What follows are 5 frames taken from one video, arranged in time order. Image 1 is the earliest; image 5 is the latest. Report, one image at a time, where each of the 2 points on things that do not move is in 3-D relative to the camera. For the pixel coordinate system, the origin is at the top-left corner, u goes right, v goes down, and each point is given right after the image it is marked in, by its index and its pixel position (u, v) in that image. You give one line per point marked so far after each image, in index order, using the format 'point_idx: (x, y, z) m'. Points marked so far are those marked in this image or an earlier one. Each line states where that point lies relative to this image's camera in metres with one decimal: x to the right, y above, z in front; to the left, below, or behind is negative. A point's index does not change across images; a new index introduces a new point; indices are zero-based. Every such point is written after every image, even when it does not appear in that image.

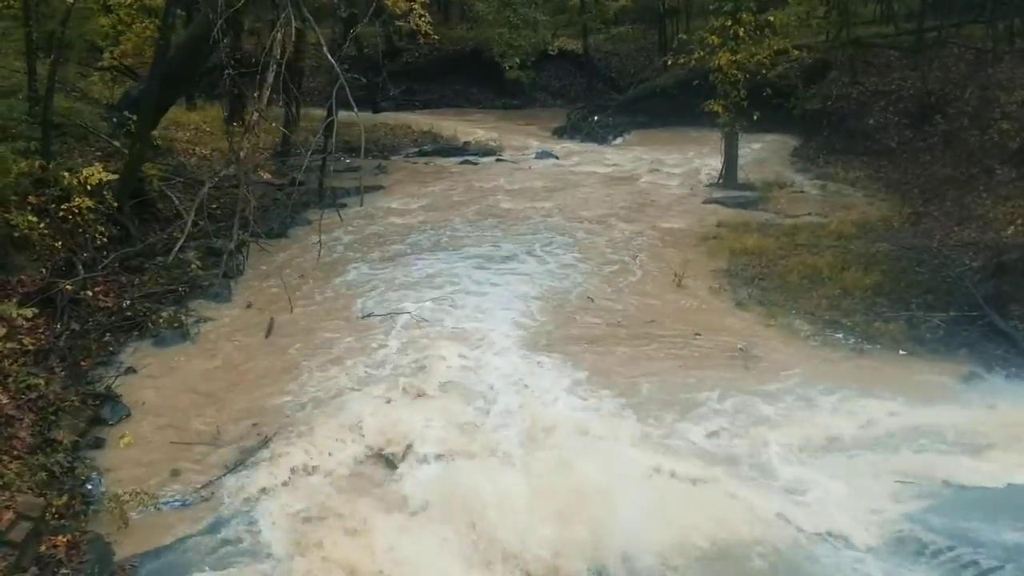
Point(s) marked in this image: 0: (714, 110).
0: (+4.2, +3.7, +19.3) m
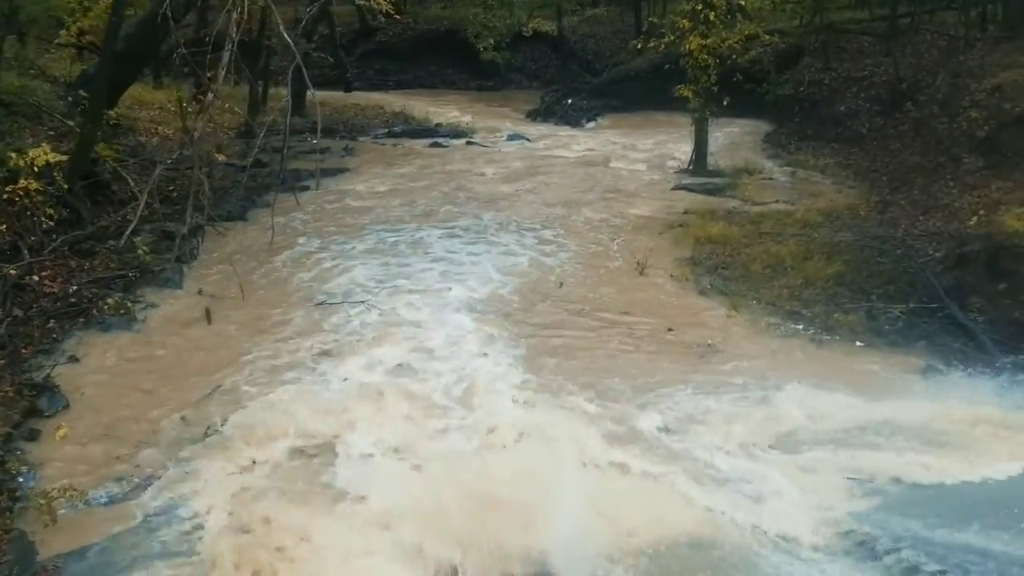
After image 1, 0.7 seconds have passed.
0: (+3.6, +4.0, +19.1) m
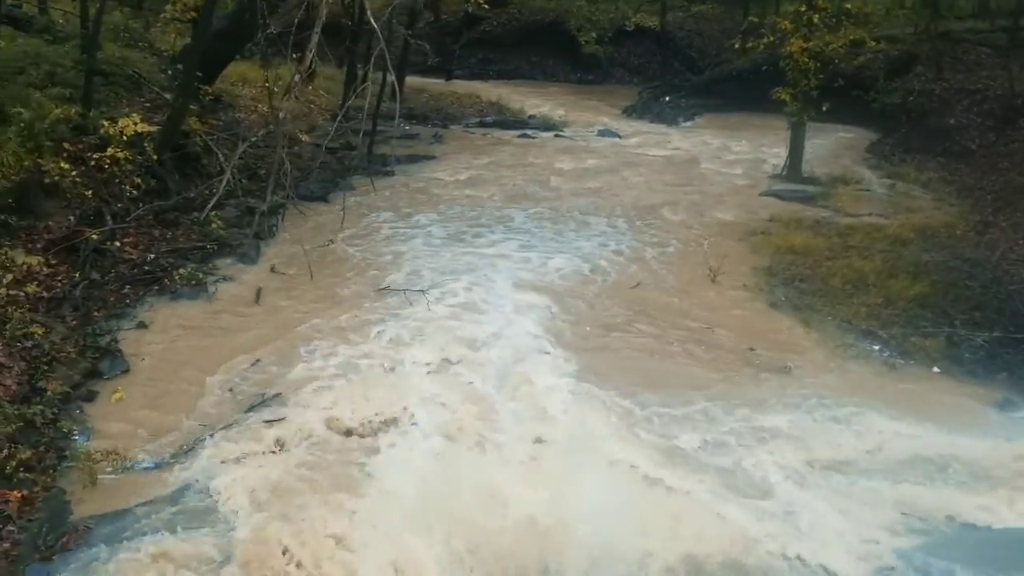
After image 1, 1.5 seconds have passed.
0: (+5.4, +3.8, +18.5) m
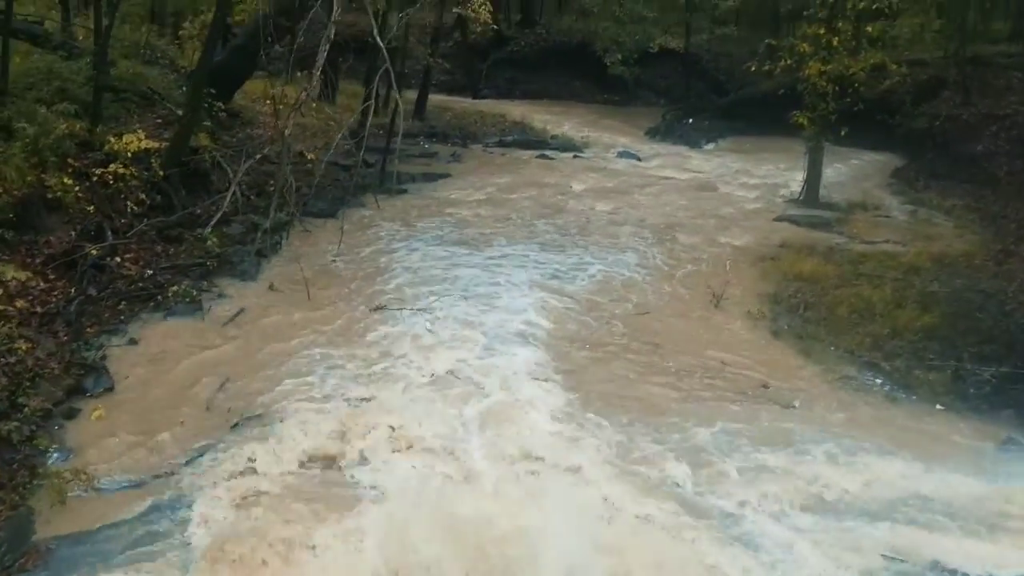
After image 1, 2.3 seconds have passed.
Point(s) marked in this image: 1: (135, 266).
0: (+5.7, +3.3, +18.3) m
1: (-4.7, +0.3, +11.4) m
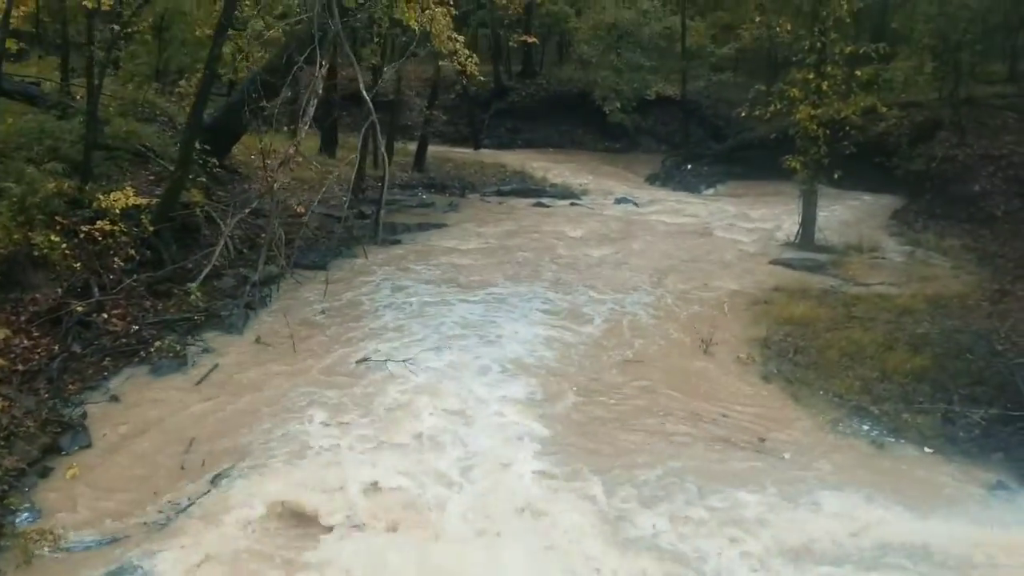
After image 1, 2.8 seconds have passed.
0: (+5.5, +2.4, +18.3) m
1: (-4.8, -0.4, +11.4) m
